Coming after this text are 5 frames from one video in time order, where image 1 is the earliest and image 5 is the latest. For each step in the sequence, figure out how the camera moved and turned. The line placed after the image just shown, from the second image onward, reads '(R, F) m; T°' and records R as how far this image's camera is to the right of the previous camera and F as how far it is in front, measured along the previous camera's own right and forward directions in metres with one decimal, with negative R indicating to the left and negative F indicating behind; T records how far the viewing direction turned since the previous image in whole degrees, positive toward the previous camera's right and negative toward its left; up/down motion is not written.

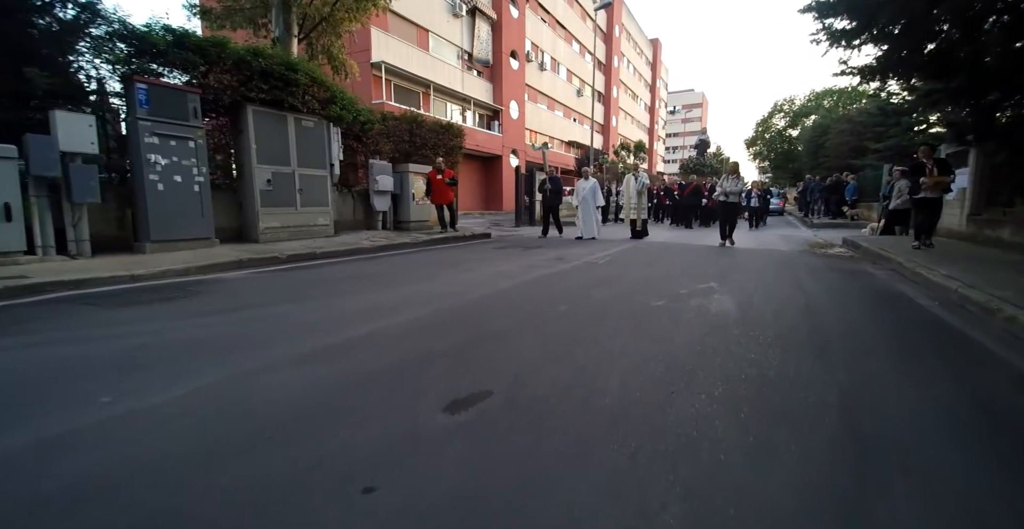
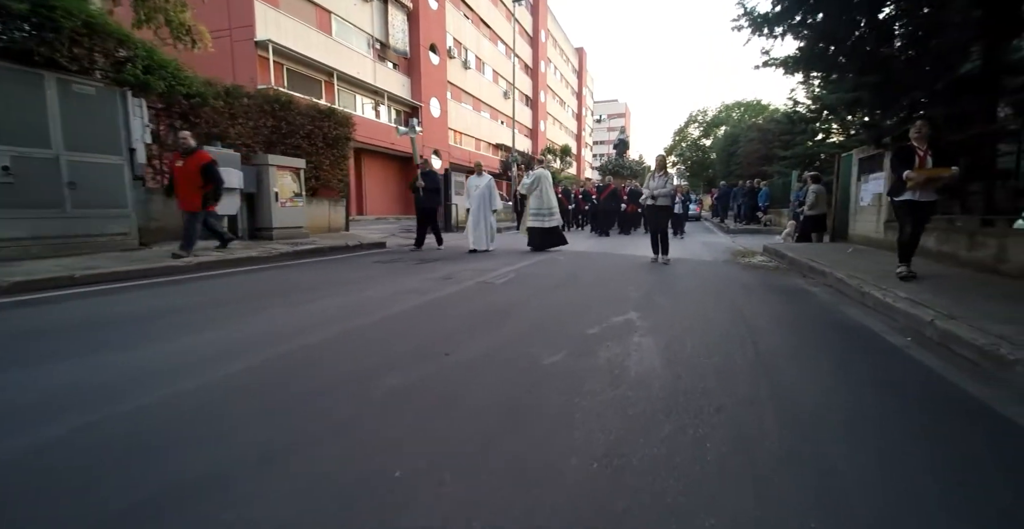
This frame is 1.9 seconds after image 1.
(+0.8, +1.9) m; +8°
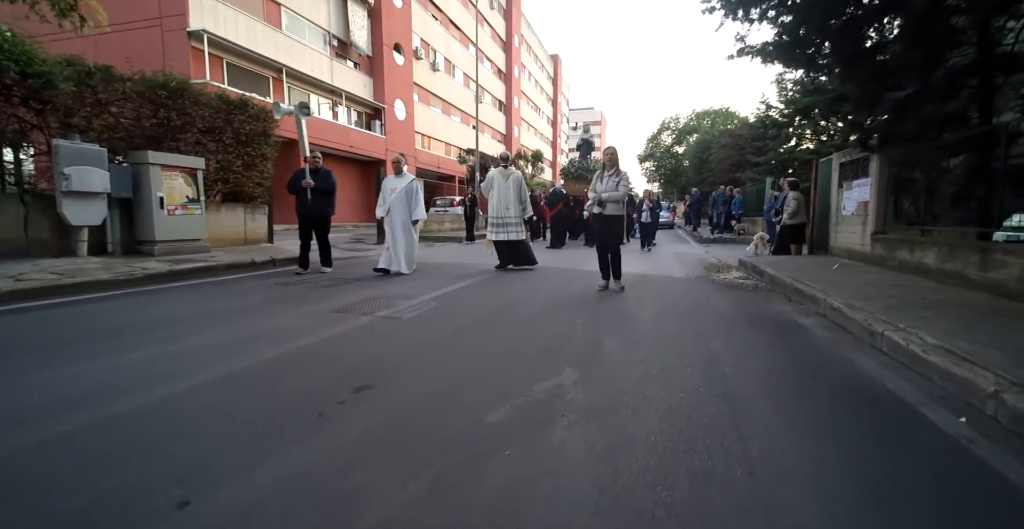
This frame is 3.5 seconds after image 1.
(+0.7, +1.5) m; +3°
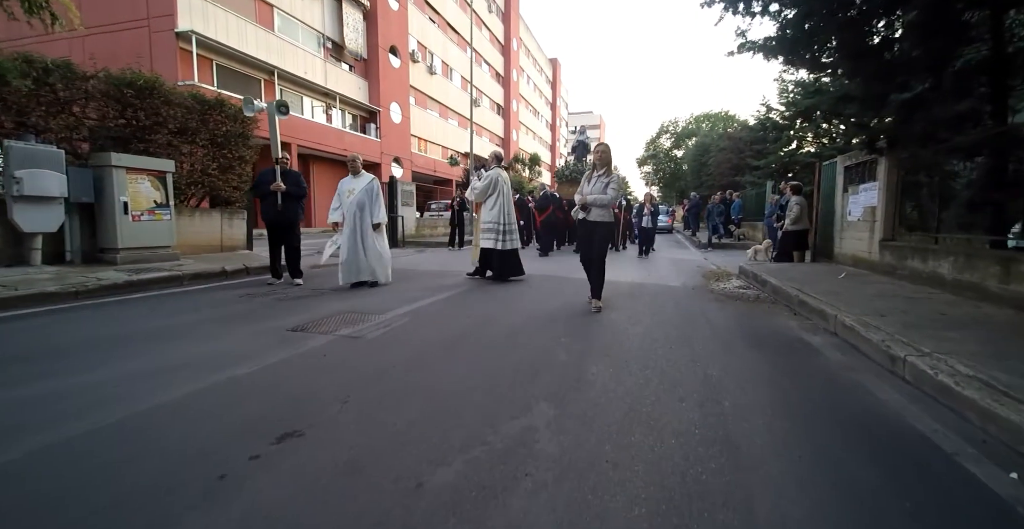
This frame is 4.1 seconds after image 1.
(+0.2, +0.5) m; 0°
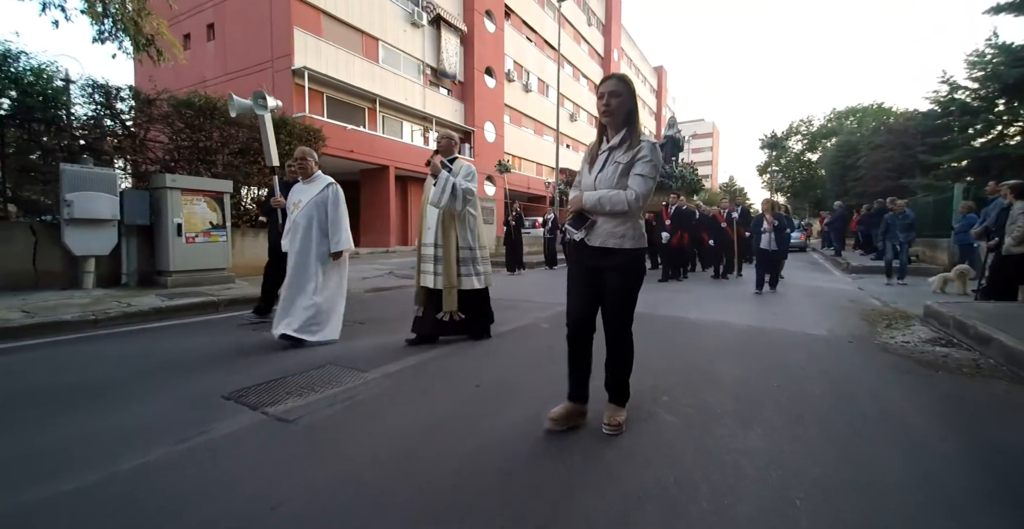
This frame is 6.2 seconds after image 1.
(+0.5, +1.7) m; -13°
